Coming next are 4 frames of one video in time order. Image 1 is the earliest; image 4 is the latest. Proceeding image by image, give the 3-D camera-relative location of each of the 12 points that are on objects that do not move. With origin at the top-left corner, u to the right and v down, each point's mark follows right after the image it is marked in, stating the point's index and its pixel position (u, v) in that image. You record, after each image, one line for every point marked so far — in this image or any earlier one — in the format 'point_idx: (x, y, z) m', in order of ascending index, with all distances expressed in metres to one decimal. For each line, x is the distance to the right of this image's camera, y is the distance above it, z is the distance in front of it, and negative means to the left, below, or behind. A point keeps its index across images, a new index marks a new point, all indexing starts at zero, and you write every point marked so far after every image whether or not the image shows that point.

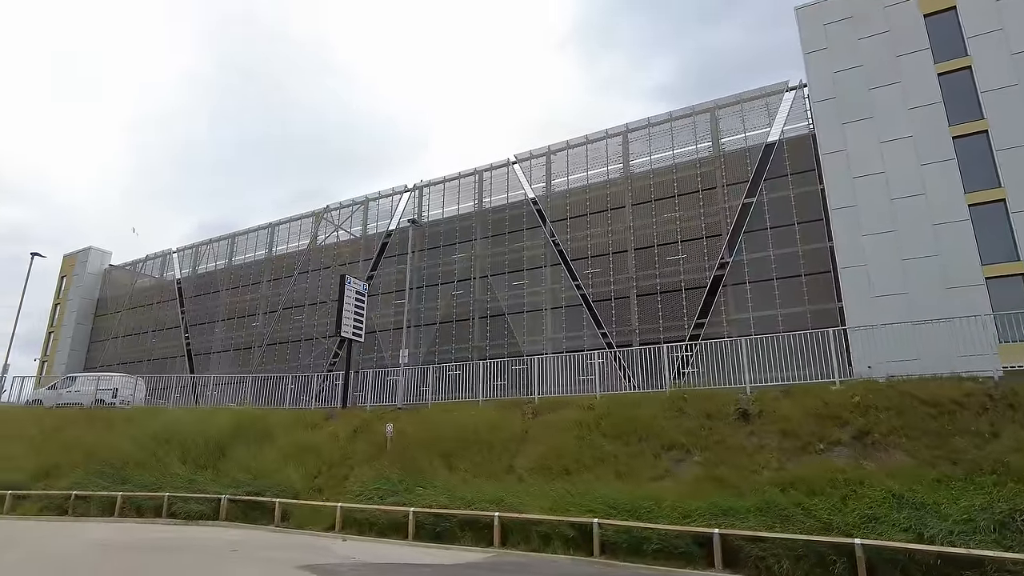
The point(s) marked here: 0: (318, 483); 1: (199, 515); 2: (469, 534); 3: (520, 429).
0: (-4.6, -4.6, +15.6) m
1: (-7.4, -5.3, +15.5) m
2: (-0.8, -4.5, +12.2) m
3: (+0.2, -3.2, +15.0) m
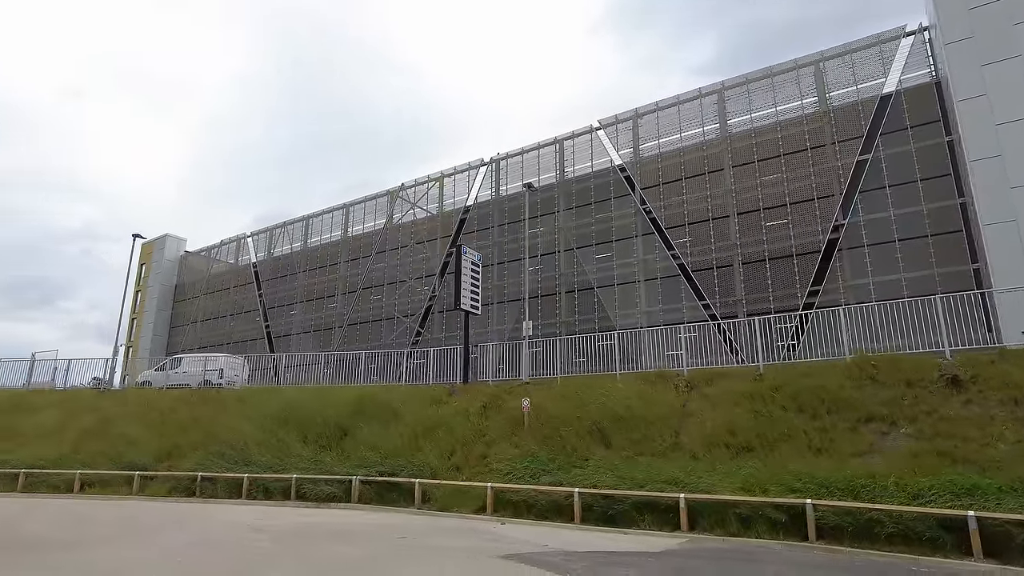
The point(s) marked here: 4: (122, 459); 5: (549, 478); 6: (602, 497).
0: (-1.3, -3.9, +14.7) m
1: (-4.1, -4.7, +14.8) m
2: (+2.3, -3.8, +11.0) m
3: (+3.4, -2.4, +13.7) m
4: (-10.6, -4.6, +17.9) m
5: (+0.7, -3.7, +12.7) m
6: (+1.6, -3.7, +11.6) m
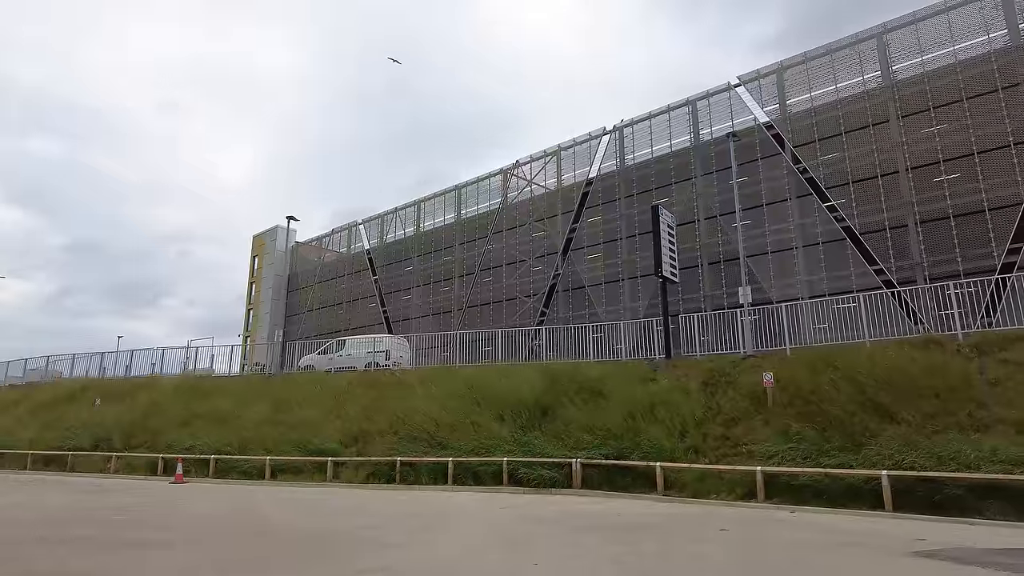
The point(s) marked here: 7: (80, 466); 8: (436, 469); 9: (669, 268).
0: (+3.6, -3.1, +13.1) m
1: (+0.8, -4.0, +13.6) m
2: (+6.7, -3.0, +9.1) m
3: (+8.1, -1.4, +11.6) m
4: (-5.3, -4.1, +17.4) m
5: (+5.3, -2.9, +11.0) m
6: (+6.1, -2.9, +9.8) m
7: (-12.7, -5.2, +19.4) m
8: (-1.7, -4.1, +15.1) m
9: (+3.9, +0.5, +16.4) m
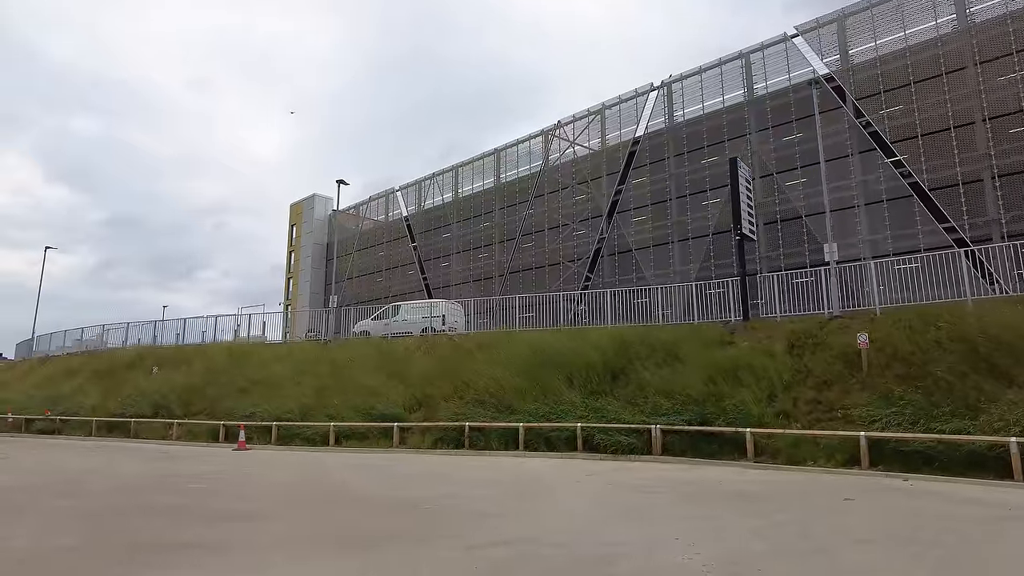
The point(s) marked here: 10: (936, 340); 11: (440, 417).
0: (+5.1, -2.3, +12.4) m
1: (+2.4, -3.2, +13.0) m
2: (+8.1, -2.3, +8.3) m
3: (+9.5, -0.6, +10.6) m
4: (-3.6, -3.1, +17.1) m
5: (+6.8, -2.1, +10.2) m
6: (+7.4, -2.2, +8.9) m
7: (-10.9, -4.3, +19.5) m
8: (-0.1, -3.2, +14.6) m
9: (+5.5, +1.5, +15.5) m
10: (+7.7, -0.9, +12.0) m
11: (-1.7, -3.1, +16.0) m
